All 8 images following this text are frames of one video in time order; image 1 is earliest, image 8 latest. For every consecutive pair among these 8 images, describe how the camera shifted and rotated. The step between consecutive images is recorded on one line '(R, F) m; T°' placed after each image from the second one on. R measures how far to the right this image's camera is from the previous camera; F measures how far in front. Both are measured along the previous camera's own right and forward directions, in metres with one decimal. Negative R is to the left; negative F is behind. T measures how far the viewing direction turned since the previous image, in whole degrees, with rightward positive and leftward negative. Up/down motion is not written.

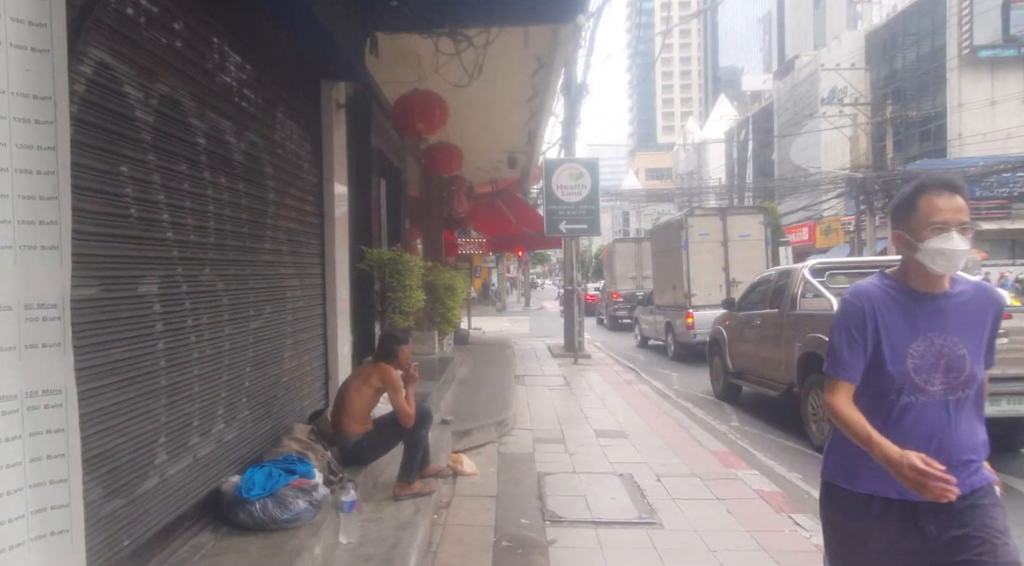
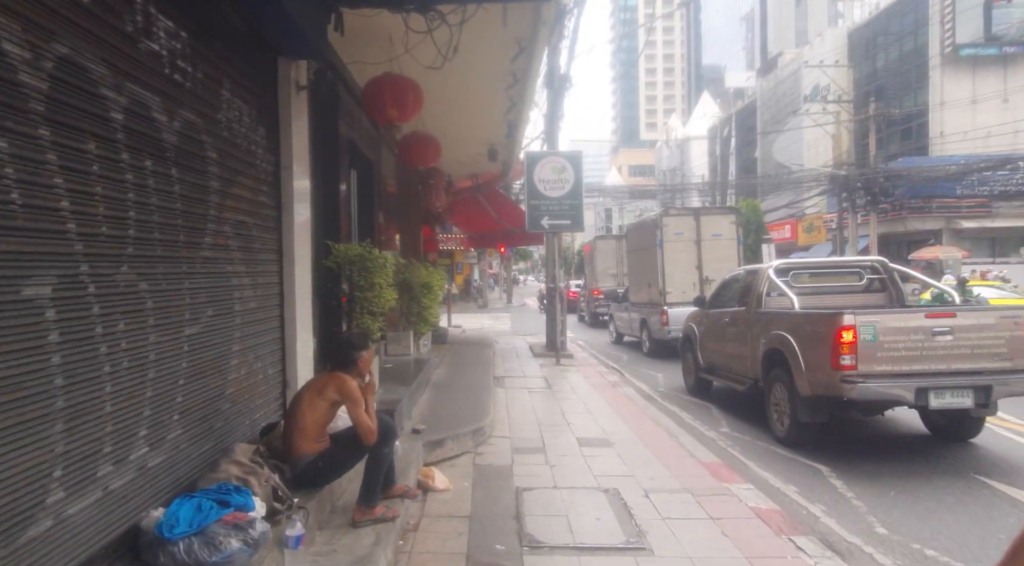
(0.0, +0.5) m; +1°
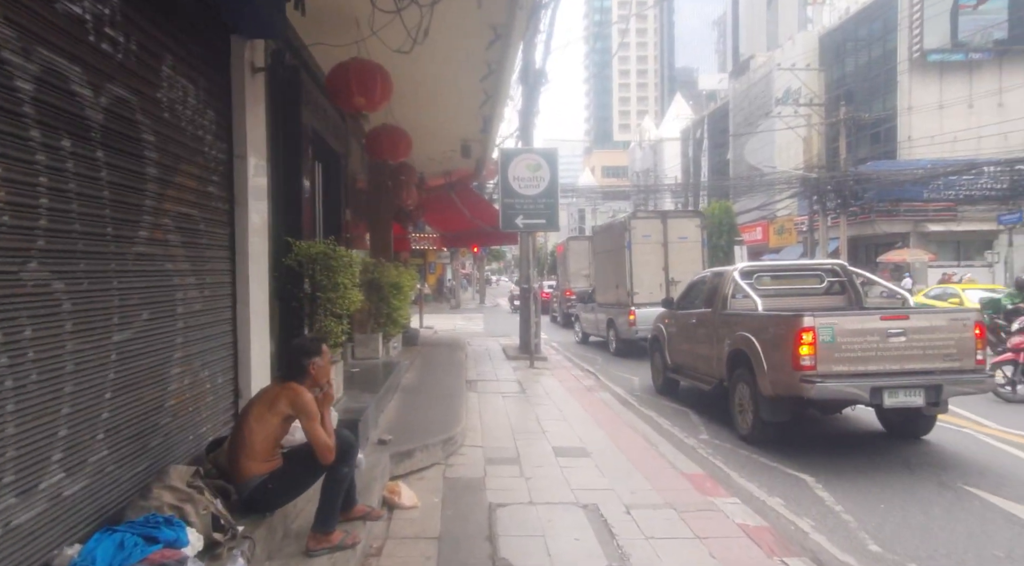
(0.0, +0.4) m; +2°
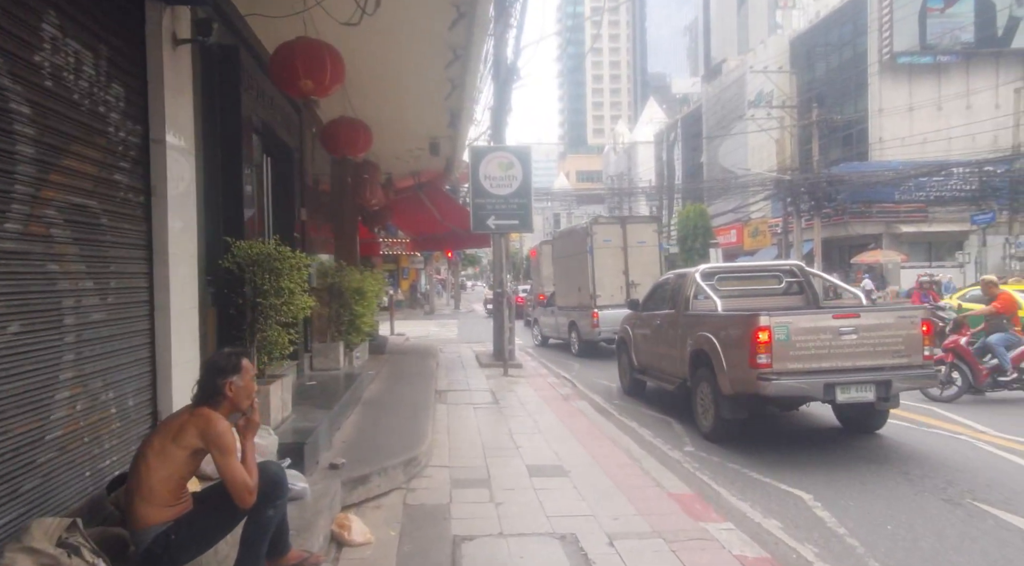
(+0.1, +0.6) m; +2°
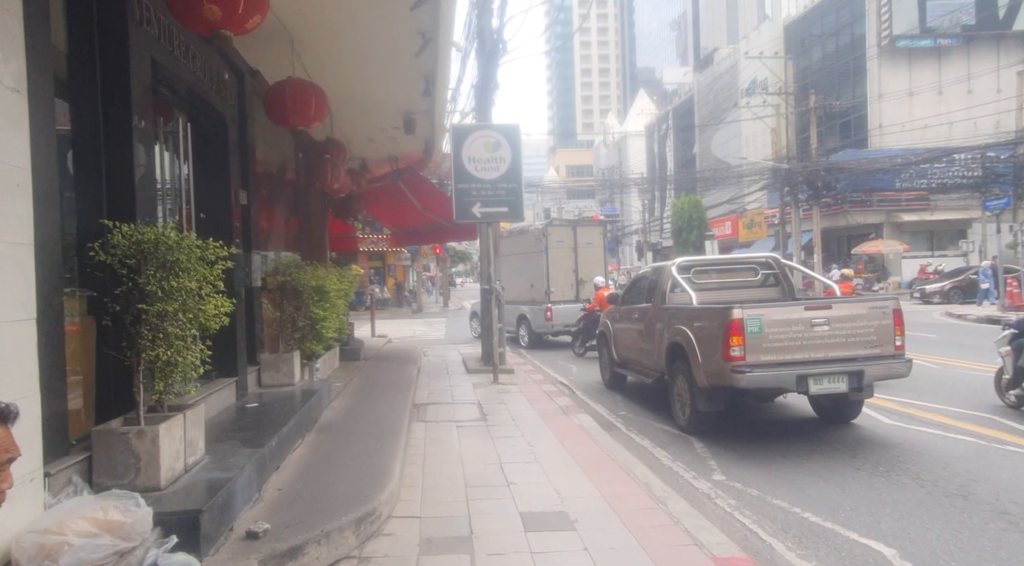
(0.0, +1.5) m; +1°
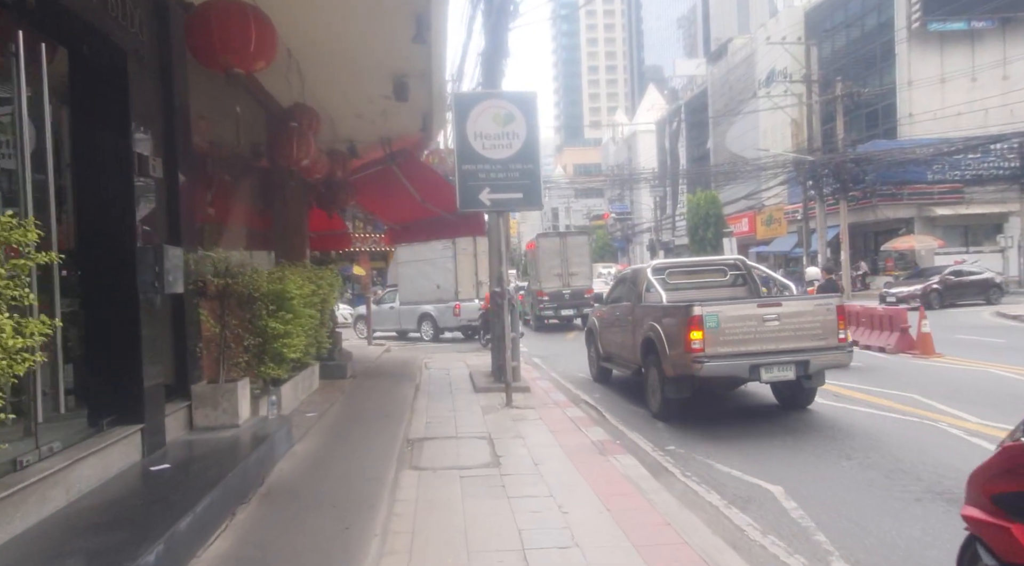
(-0.1, +2.0) m; -1°
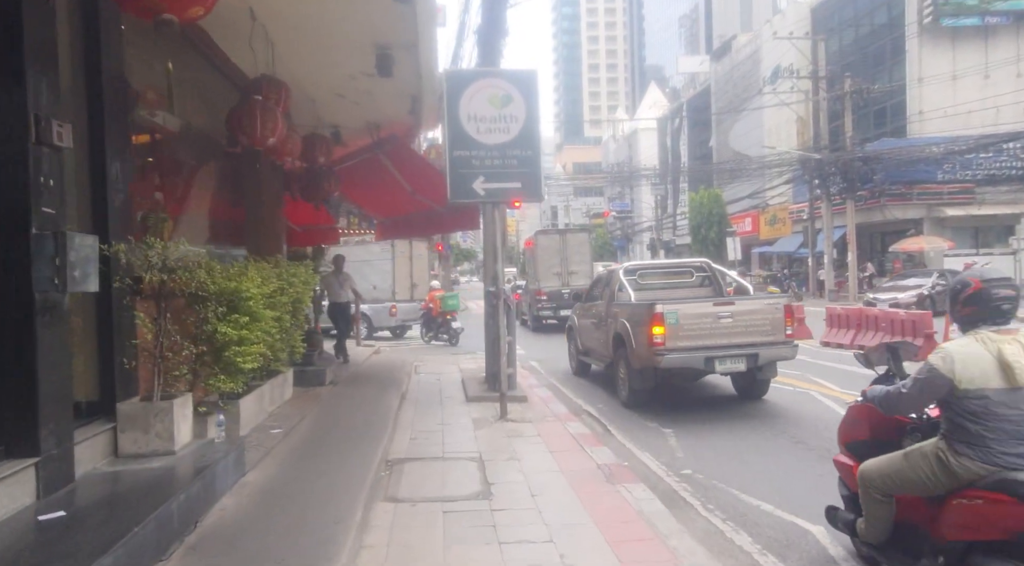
(0.0, +1.0) m; 0°
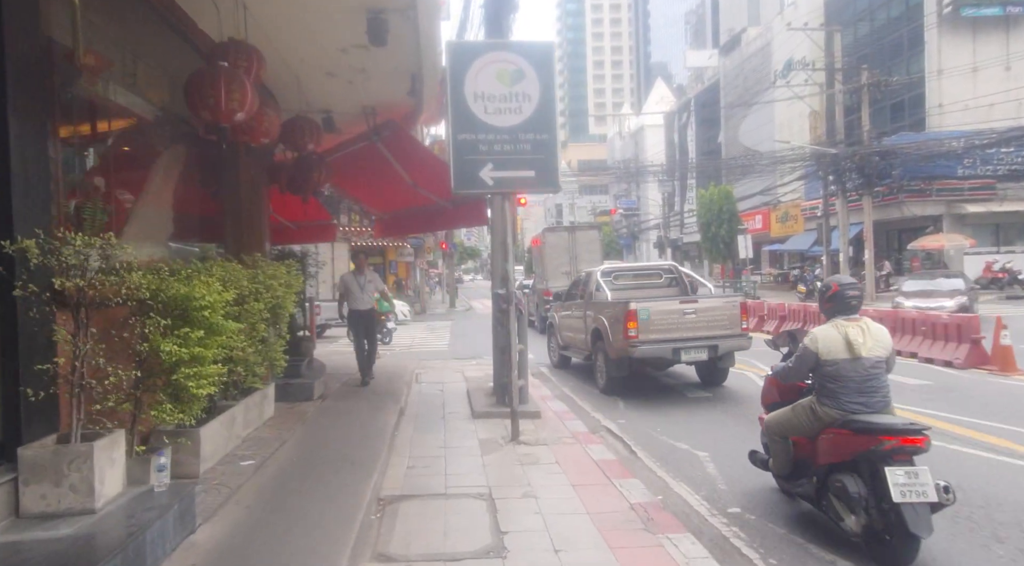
(-0.1, +1.1) m; 0°
